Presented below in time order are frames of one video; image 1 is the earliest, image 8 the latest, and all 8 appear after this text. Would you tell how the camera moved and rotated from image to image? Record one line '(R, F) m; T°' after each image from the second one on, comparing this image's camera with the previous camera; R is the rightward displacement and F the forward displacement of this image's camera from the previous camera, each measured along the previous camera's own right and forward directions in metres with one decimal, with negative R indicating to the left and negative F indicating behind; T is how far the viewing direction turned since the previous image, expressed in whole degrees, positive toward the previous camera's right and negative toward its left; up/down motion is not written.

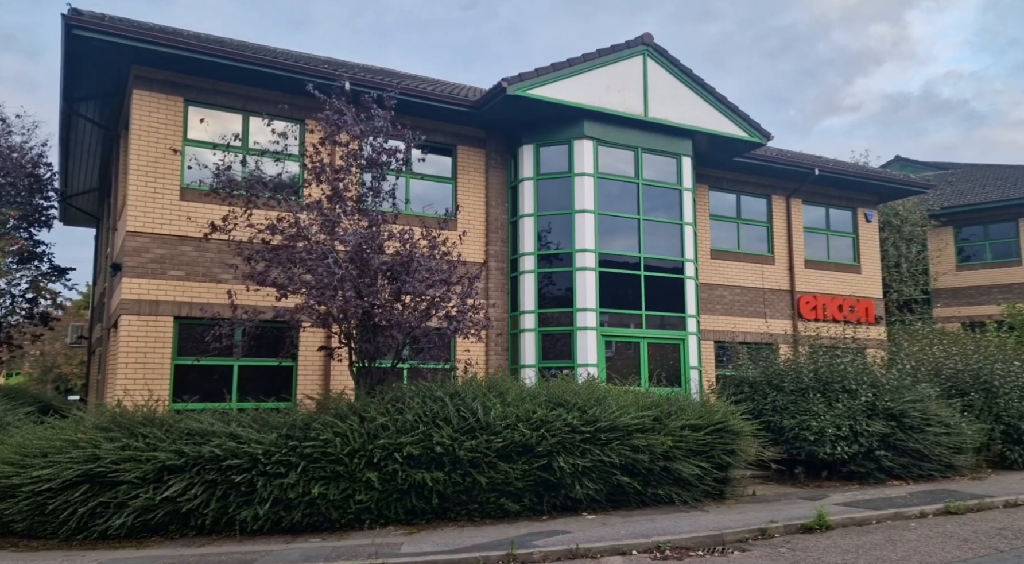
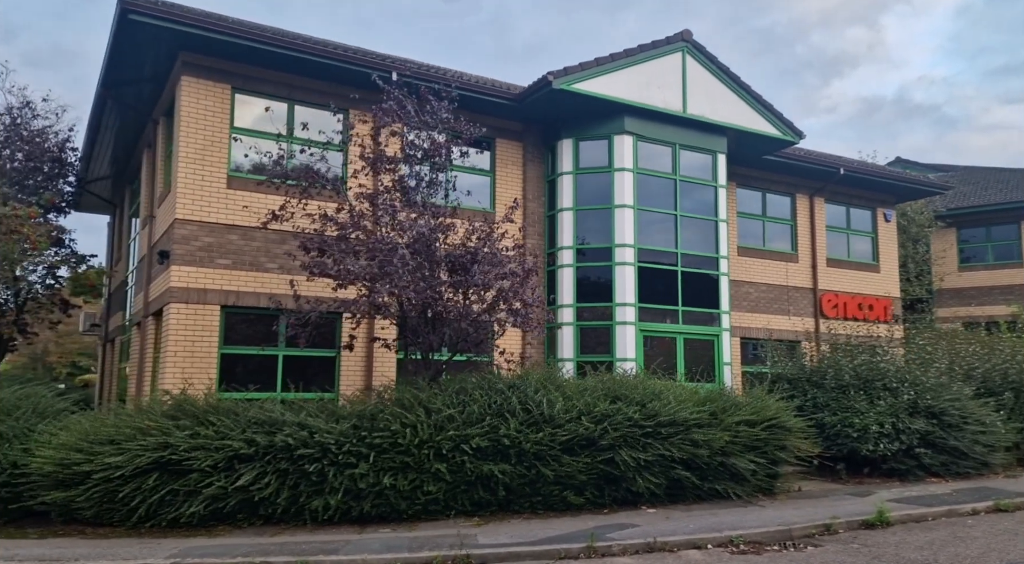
(-0.9, 0.0) m; +1°
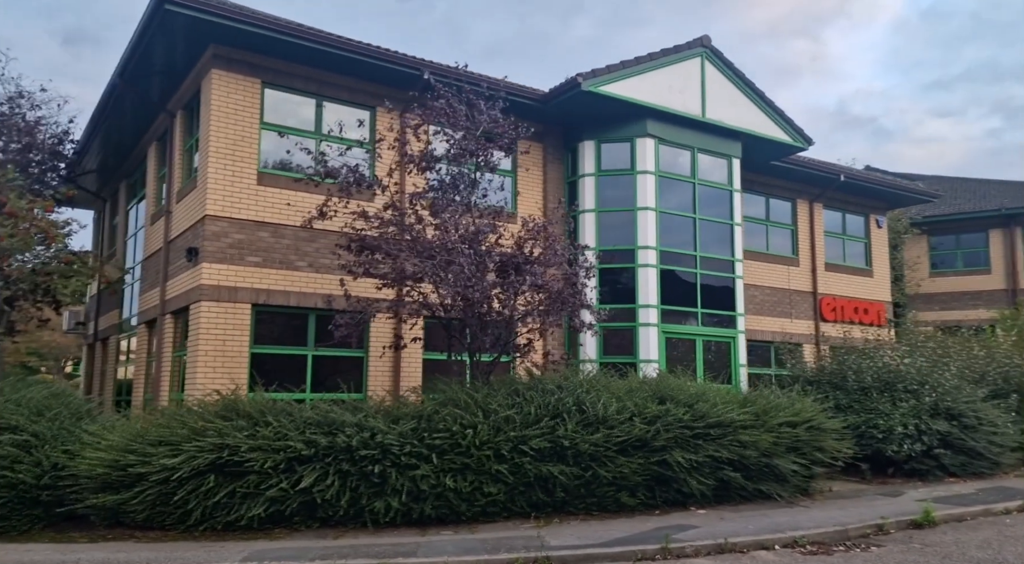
(-1.1, +0.1) m; +3°
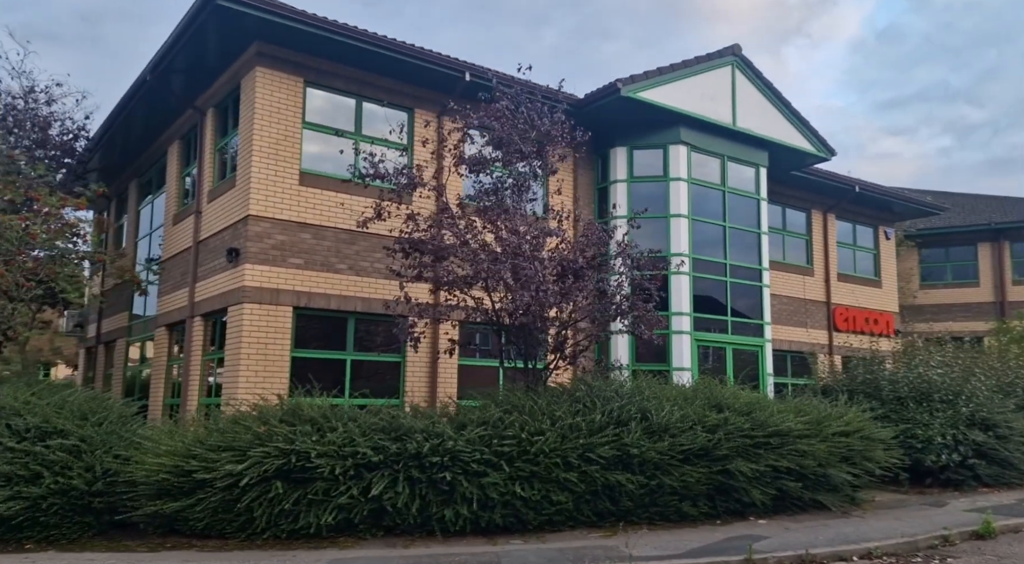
(-1.0, +0.2) m; +2°
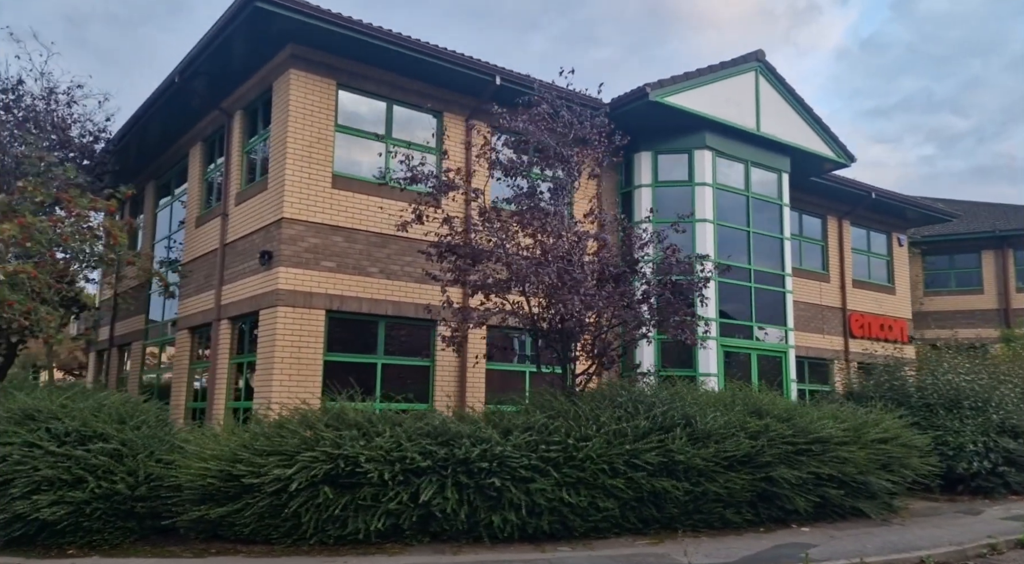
(-0.6, +0.1) m; 0°
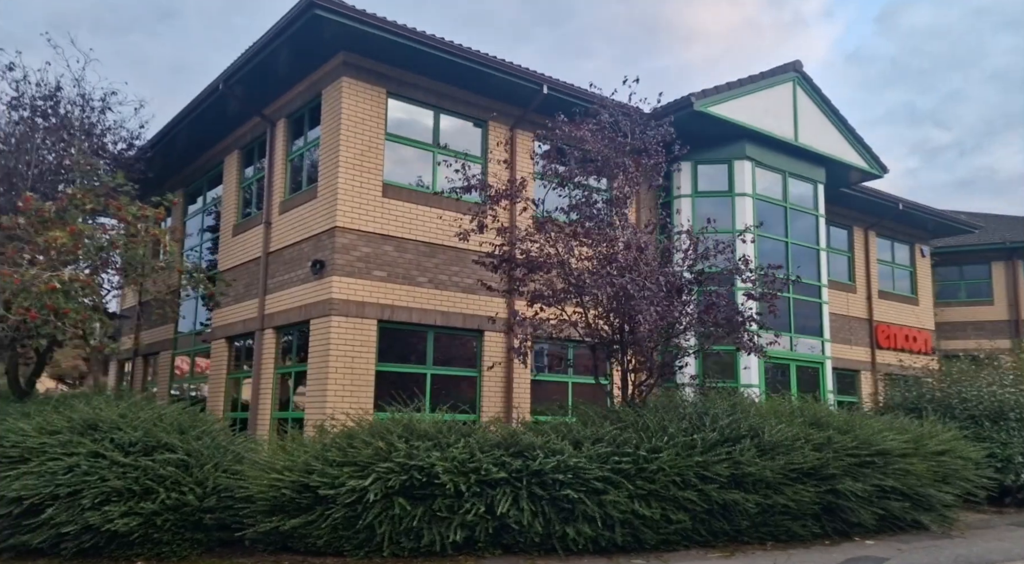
(-0.8, 0.0) m; 0°
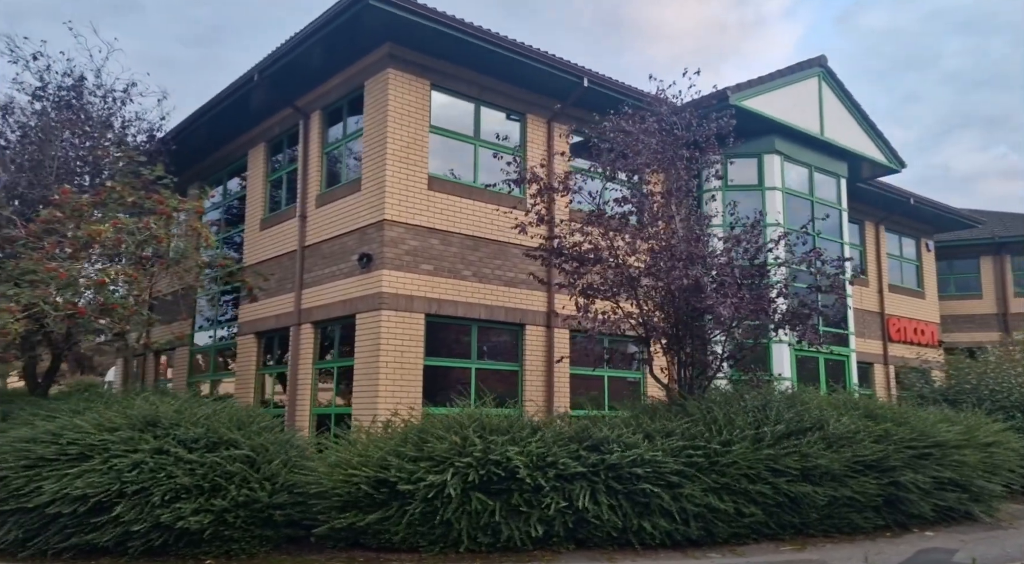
(-1.0, +0.1) m; +2°
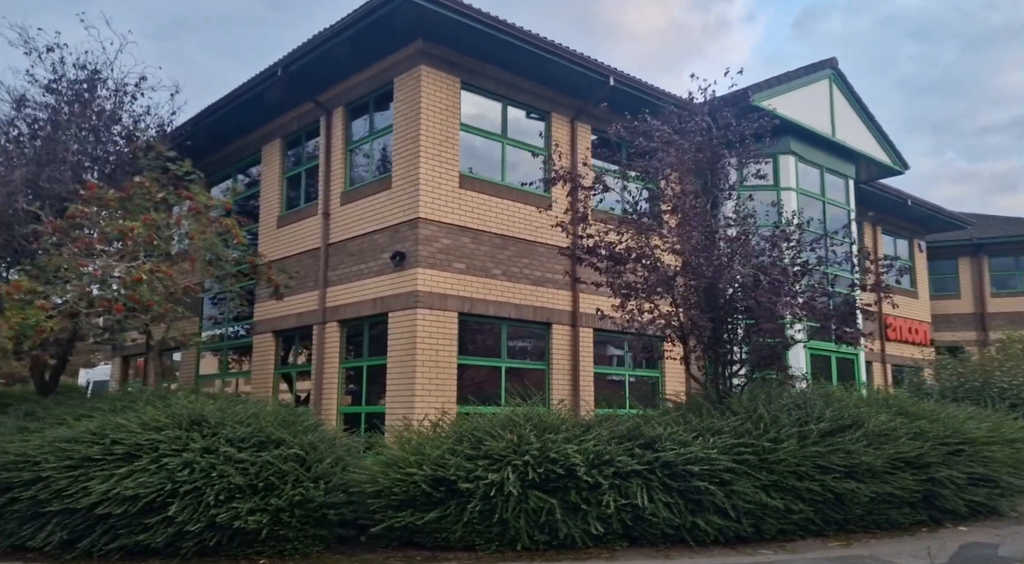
(-0.8, 0.0) m; +2°
